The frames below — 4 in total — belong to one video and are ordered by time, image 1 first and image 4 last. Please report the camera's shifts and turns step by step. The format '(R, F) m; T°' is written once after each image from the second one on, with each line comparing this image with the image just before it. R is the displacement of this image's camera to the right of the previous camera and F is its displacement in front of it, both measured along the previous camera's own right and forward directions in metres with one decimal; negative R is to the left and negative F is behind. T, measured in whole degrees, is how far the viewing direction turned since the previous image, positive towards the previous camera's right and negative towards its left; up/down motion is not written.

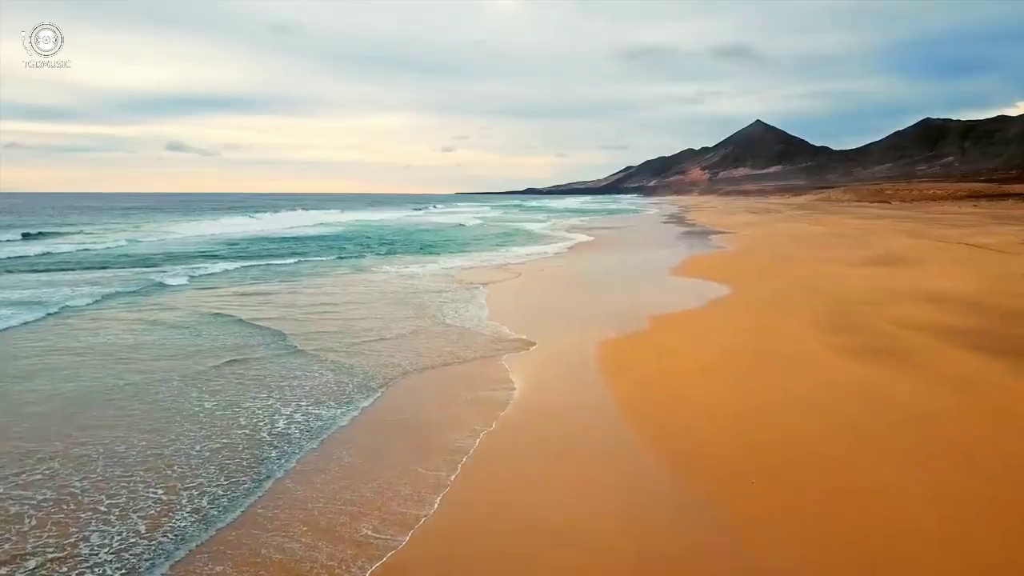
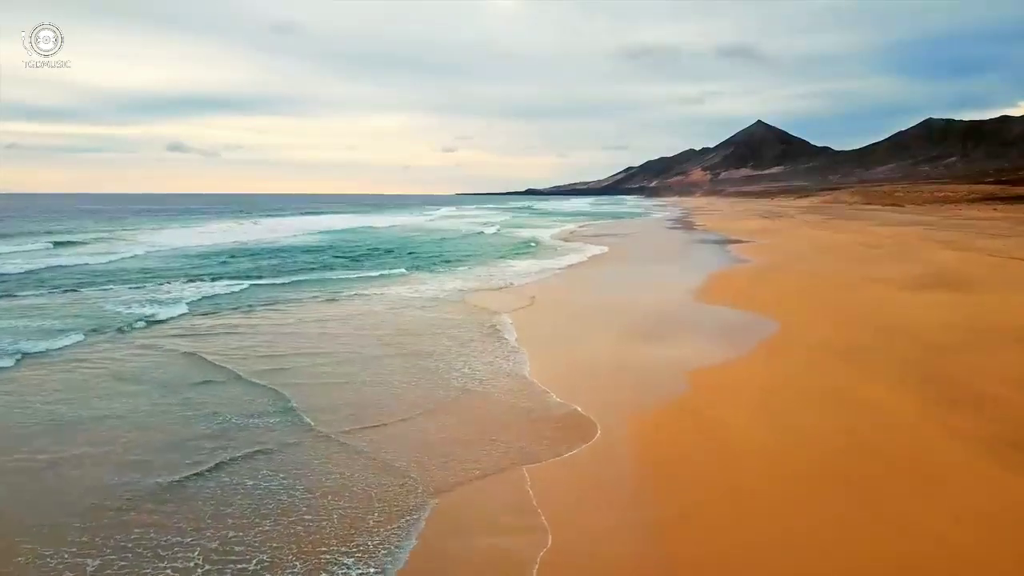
(-0.3, +1.6) m; 0°
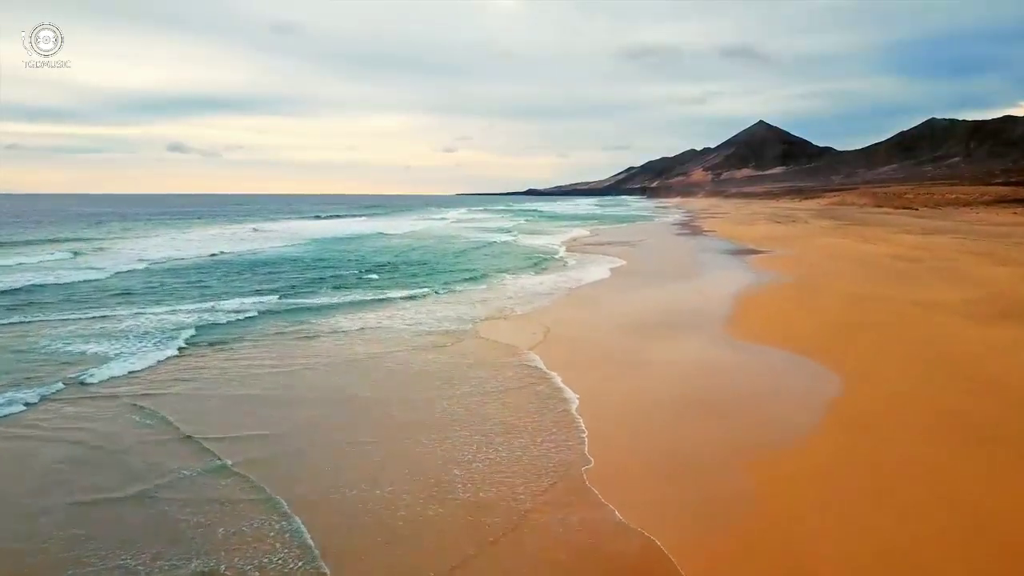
(-0.3, +1.6) m; 0°
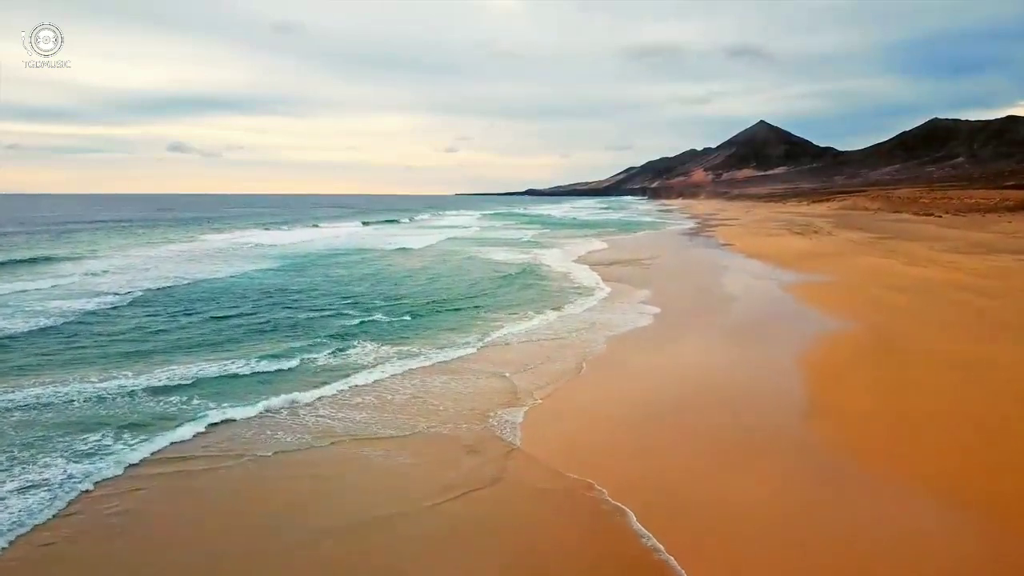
(-0.4, +2.9) m; 0°
